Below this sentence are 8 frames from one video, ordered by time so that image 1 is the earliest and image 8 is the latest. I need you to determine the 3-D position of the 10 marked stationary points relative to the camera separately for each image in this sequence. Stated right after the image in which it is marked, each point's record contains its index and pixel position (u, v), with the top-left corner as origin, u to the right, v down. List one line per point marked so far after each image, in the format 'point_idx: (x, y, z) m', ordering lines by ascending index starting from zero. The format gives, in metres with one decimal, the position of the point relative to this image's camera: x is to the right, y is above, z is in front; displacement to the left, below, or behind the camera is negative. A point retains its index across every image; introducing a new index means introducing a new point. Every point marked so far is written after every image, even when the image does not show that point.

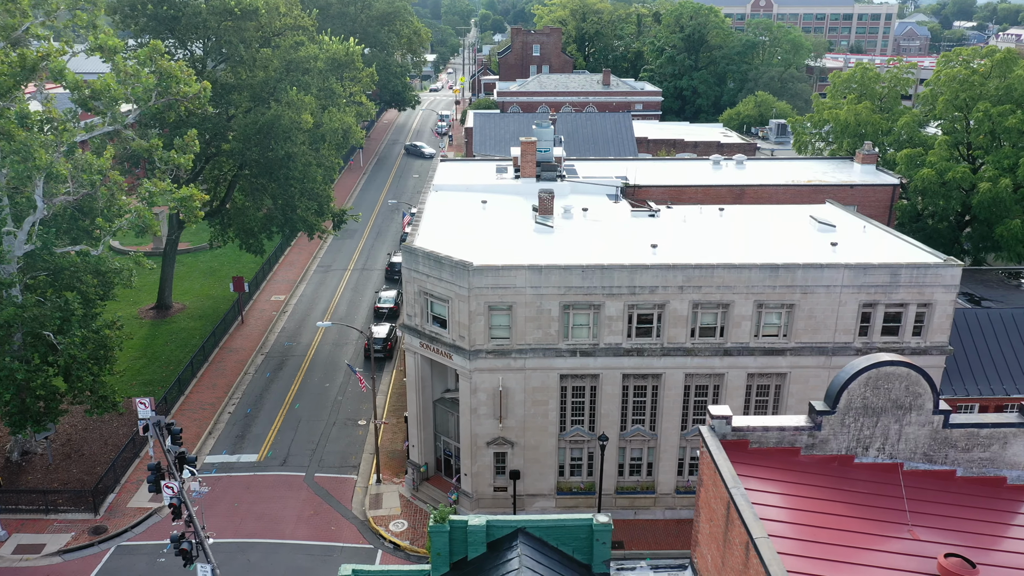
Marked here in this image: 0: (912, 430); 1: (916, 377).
0: (+9.0, -3.2, +19.0) m
1: (+9.0, -2.0, +18.6) m
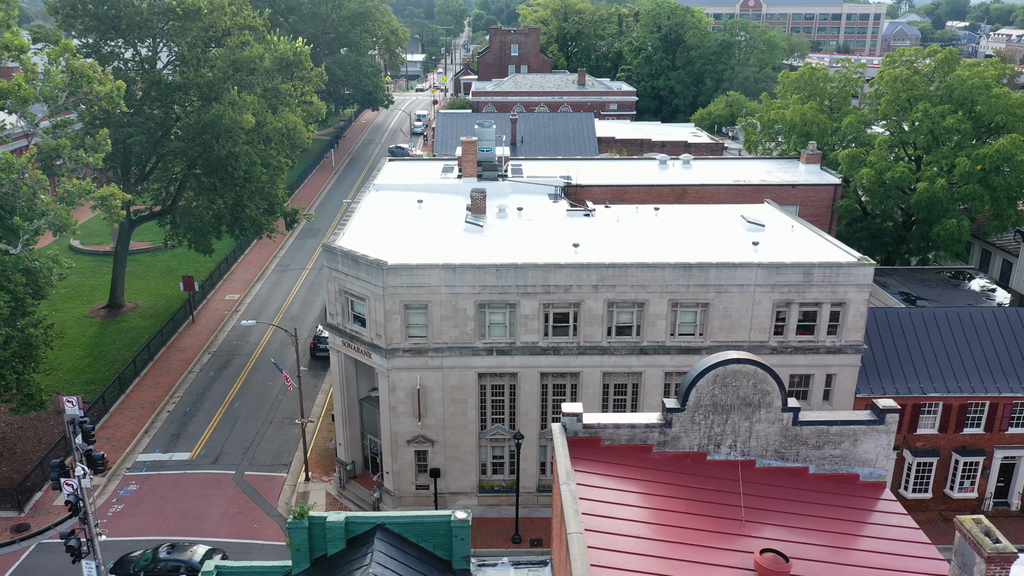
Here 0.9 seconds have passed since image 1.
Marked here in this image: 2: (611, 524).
0: (+5.7, -3.2, +19.2) m
1: (+5.6, -1.9, +18.7) m
2: (+1.8, -4.7, +16.7) m
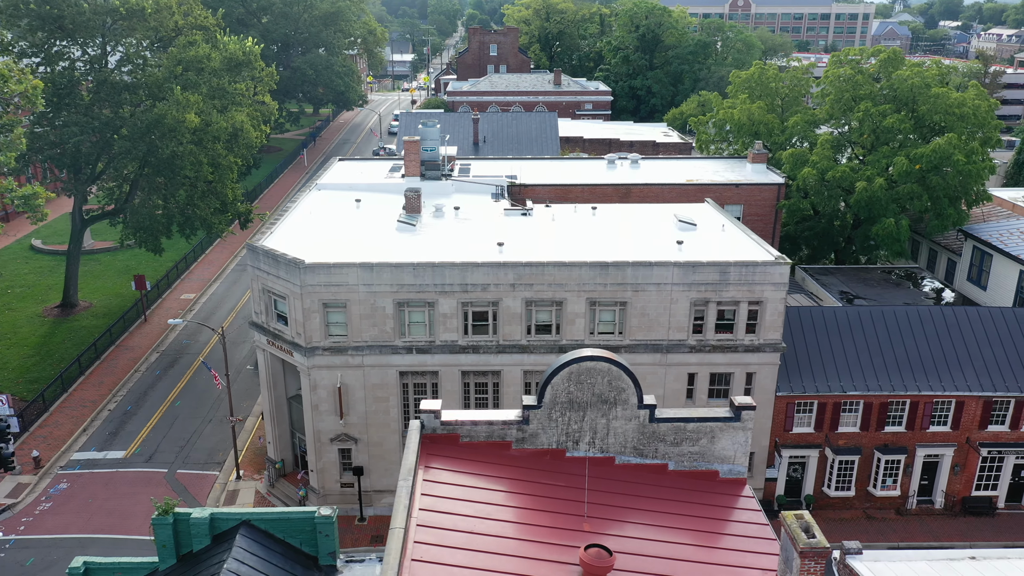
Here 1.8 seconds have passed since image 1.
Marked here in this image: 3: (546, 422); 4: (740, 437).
0: (+2.4, -3.1, +19.3) m
1: (+2.4, -1.9, +18.9) m
2: (-1.4, -4.7, +16.9) m
3: (+0.8, -3.1, +19.3) m
4: (+5.3, -3.5, +19.5) m
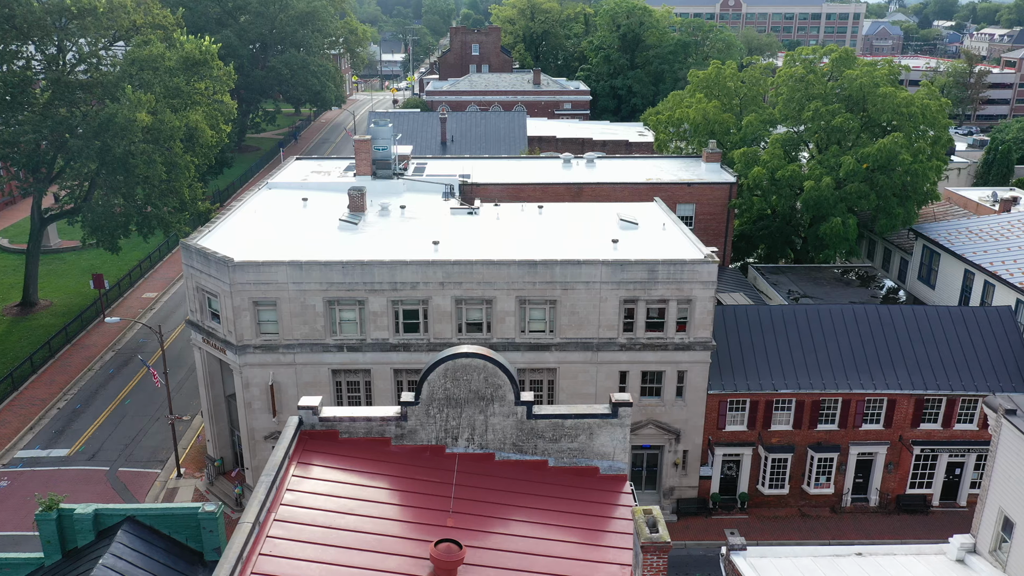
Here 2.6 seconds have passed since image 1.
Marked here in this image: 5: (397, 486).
0: (-0.4, -3.1, +19.4) m
1: (-0.4, -1.8, +19.0) m
2: (-4.2, -4.6, +17.0) m
3: (-2.0, -3.0, +19.4) m
4: (+2.5, -3.4, +19.6) m
5: (-2.5, -4.3, +18.4) m
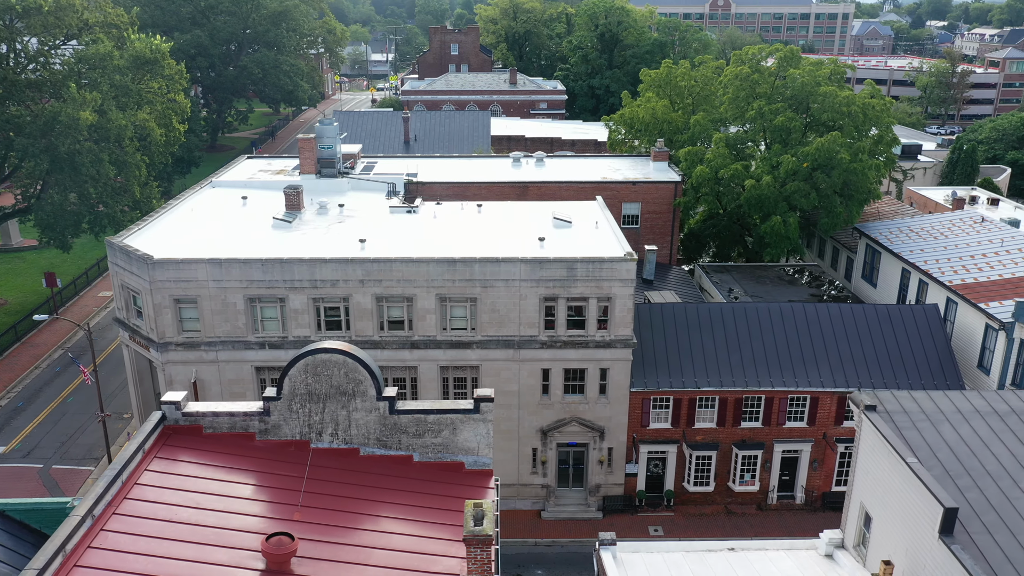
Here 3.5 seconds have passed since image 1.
0: (-3.5, -3.0, +19.5) m
1: (-3.6, -1.7, +19.1) m
2: (-7.4, -4.5, +17.1) m
3: (-5.2, -2.9, +19.5) m
4: (-0.7, -3.3, +19.8) m
5: (-5.7, -4.3, +18.5) m
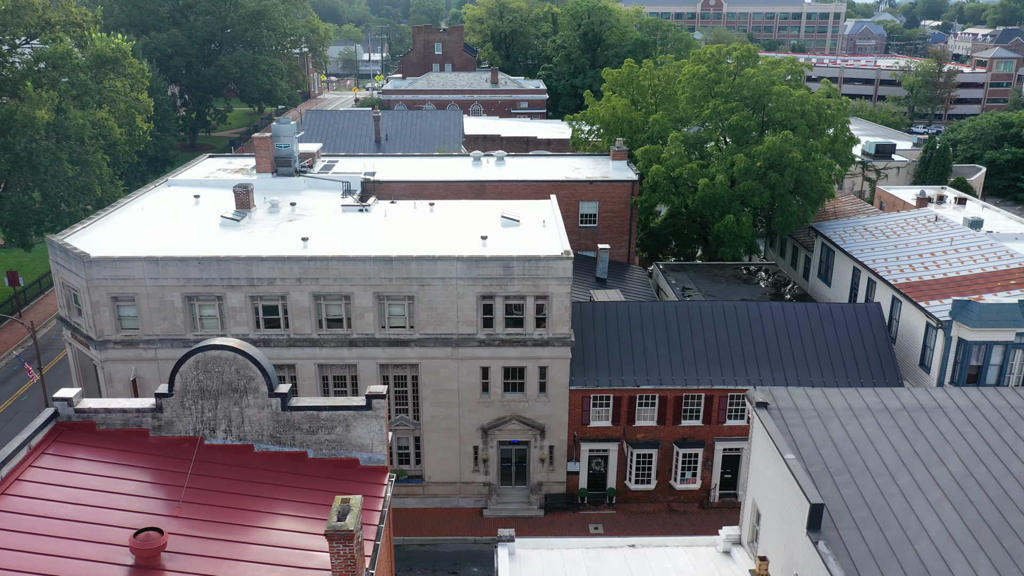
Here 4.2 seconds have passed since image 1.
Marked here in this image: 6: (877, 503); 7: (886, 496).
0: (-6.1, -2.9, +19.6) m
1: (-6.1, -1.7, +19.2) m
2: (-9.9, -4.4, +17.2) m
3: (-7.7, -2.8, +19.6) m
4: (-3.3, -3.2, +19.8) m
5: (-8.2, -4.2, +18.6) m
6: (+7.4, -4.4, +17.0) m
7: (+7.7, -4.3, +17.2) m
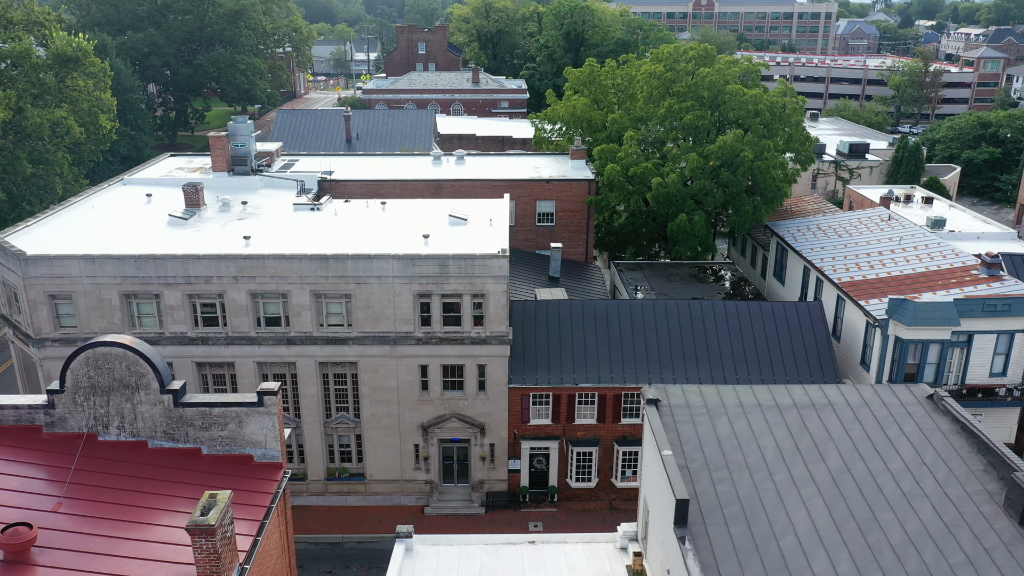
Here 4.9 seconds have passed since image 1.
0: (-8.6, -2.8, +19.7) m
1: (-8.7, -1.6, +19.3) m
2: (-12.5, -4.4, +17.3) m
3: (-10.3, -2.8, +19.7) m
4: (-5.8, -3.2, +19.9) m
5: (-10.8, -4.1, +18.6) m
6: (+4.9, -4.3, +17.1) m
7: (+5.1, -4.2, +17.3) m
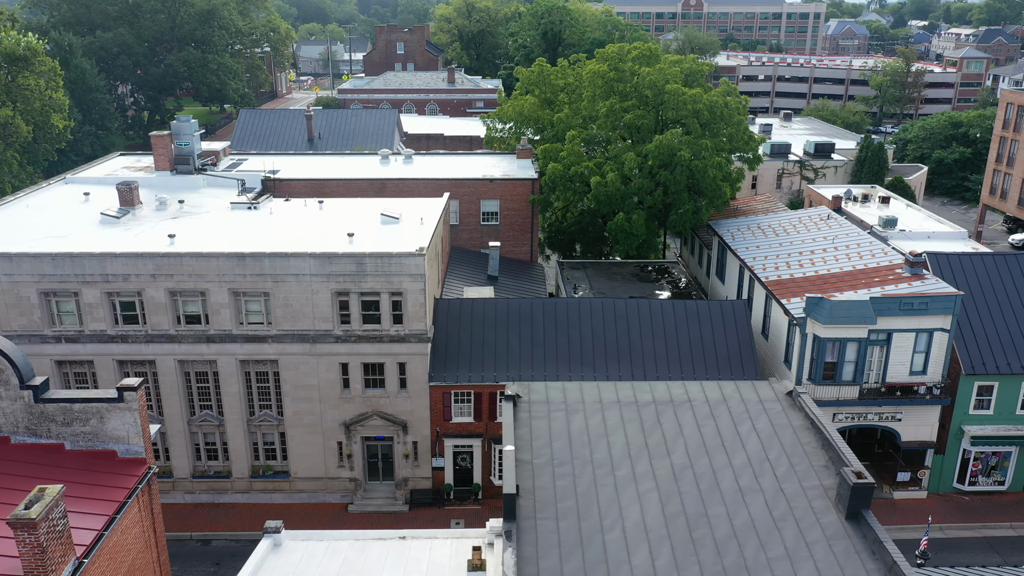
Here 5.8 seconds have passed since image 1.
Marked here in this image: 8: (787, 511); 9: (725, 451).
0: (-11.9, -2.8, +19.8) m
1: (-12.0, -1.5, +19.4) m
2: (-15.8, -4.3, +17.4) m
3: (-13.6, -2.7, +19.8) m
4: (-9.1, -3.1, +20.0) m
5: (-14.1, -4.0, +18.8) m
6: (+1.5, -4.2, +17.2) m
7: (+1.8, -4.1, +17.4) m
8: (+5.5, -4.4, +16.7) m
9: (+4.7, -3.6, +18.4) m
